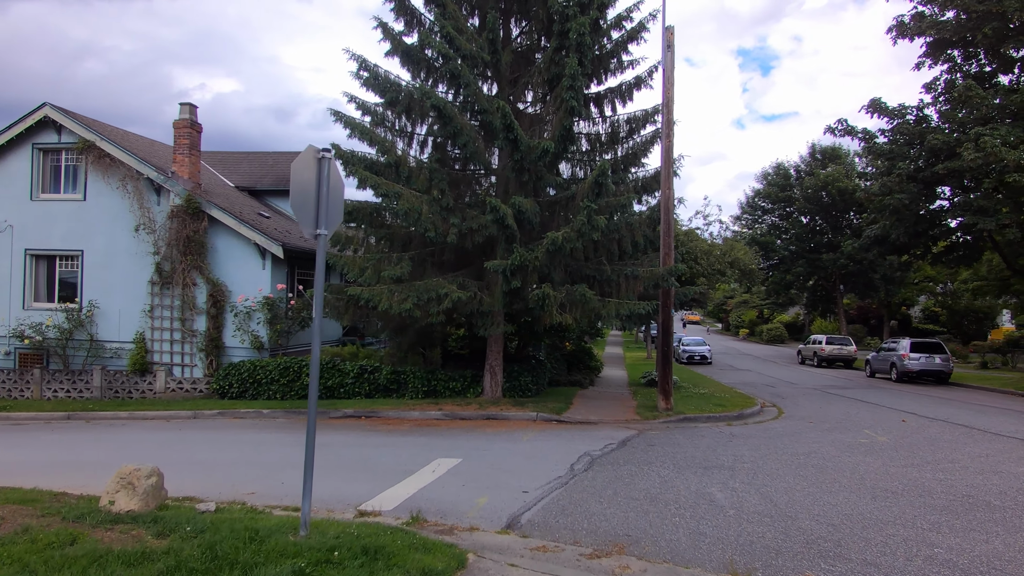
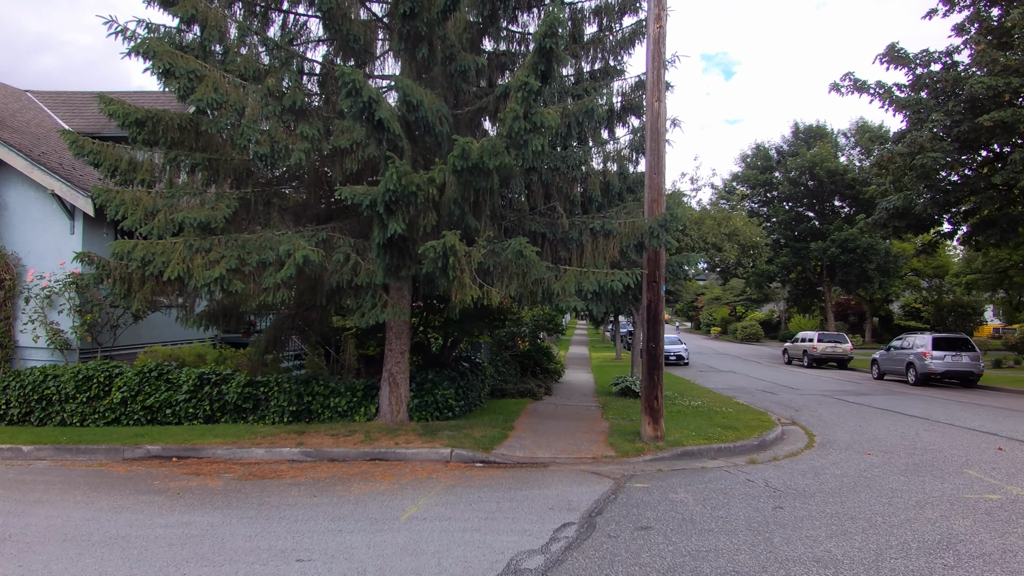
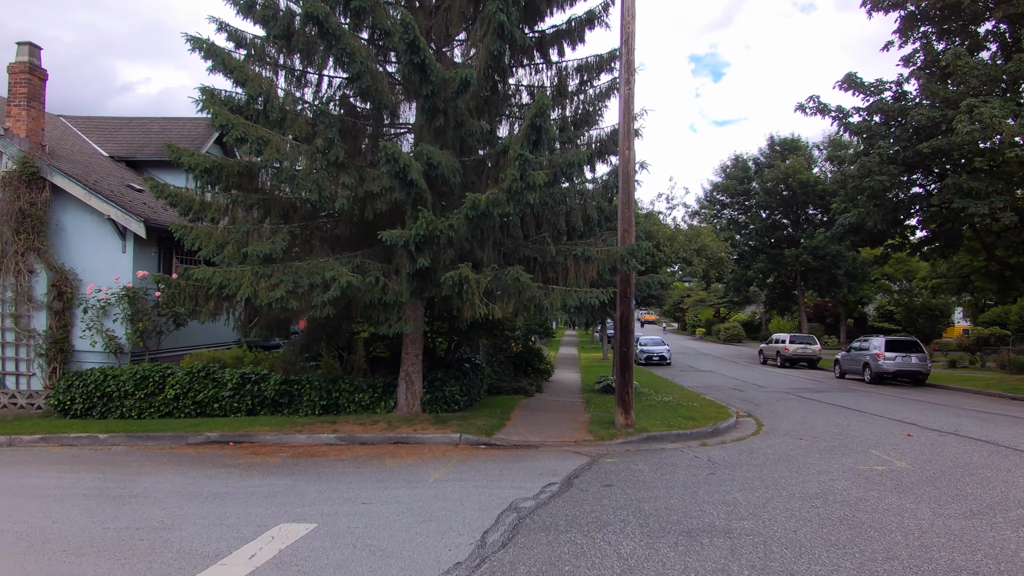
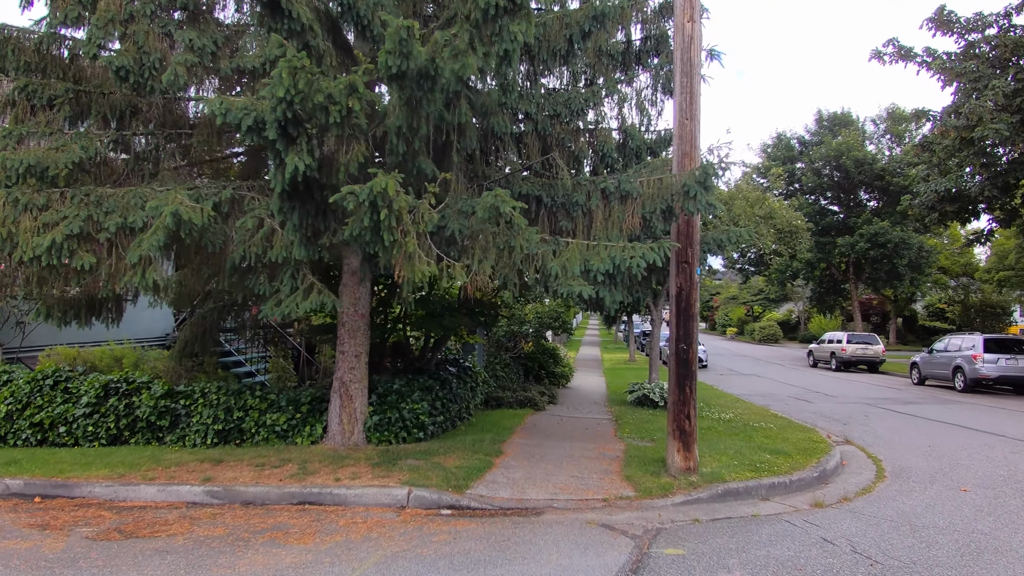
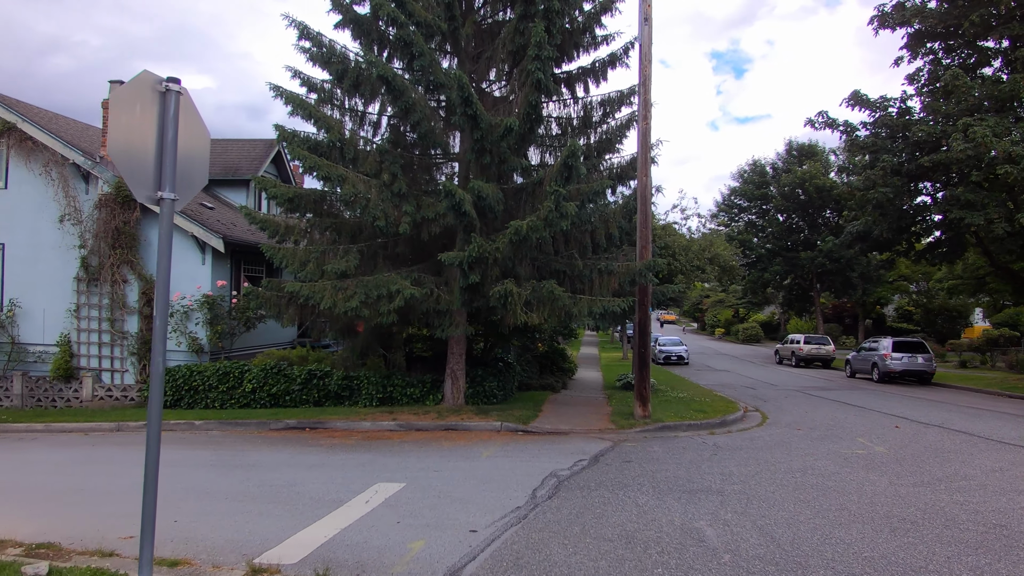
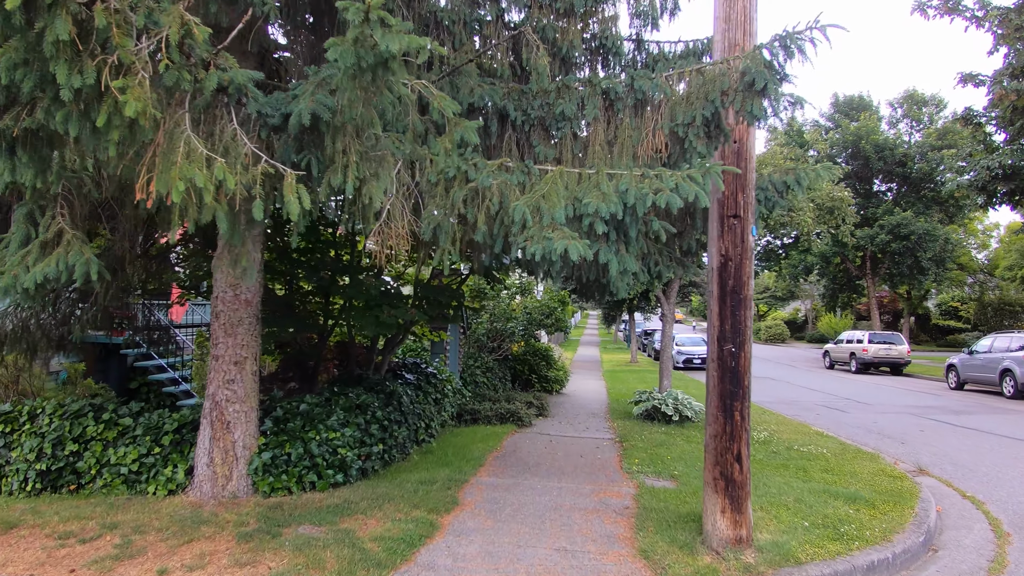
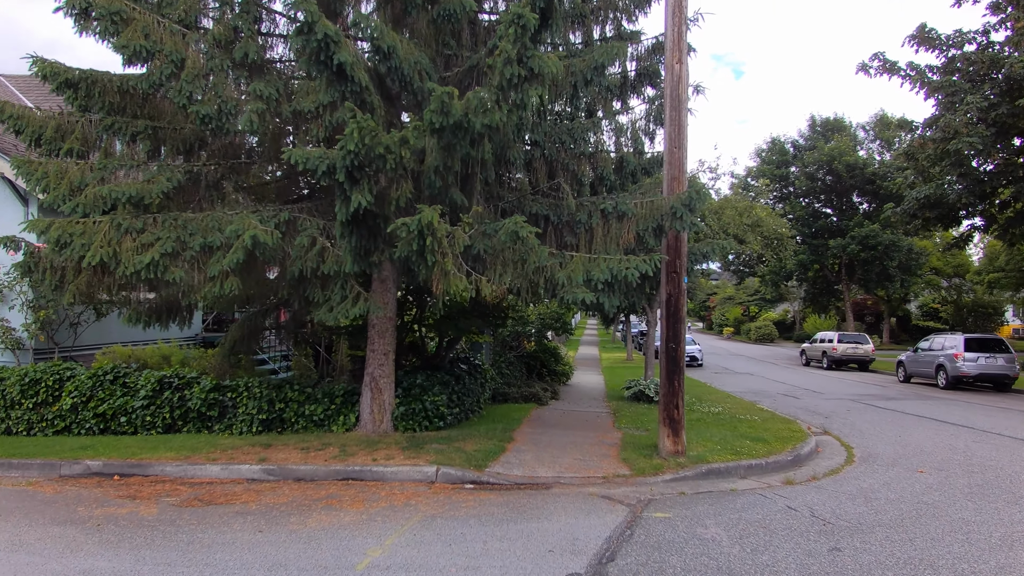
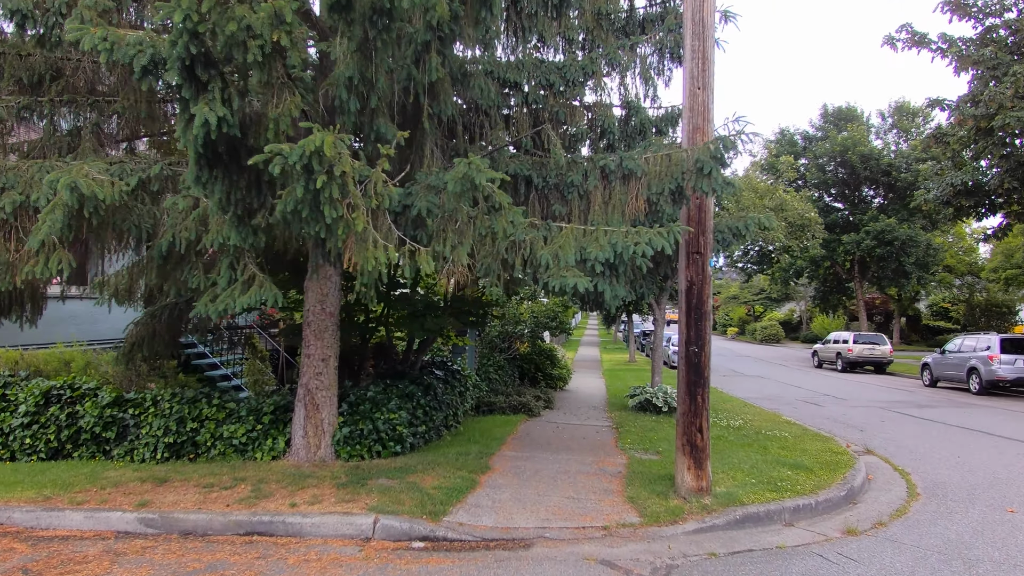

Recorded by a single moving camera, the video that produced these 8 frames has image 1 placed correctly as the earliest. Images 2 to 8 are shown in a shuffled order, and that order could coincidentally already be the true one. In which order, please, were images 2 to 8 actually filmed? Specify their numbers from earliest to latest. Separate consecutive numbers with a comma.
5, 3, 2, 7, 4, 8, 6
